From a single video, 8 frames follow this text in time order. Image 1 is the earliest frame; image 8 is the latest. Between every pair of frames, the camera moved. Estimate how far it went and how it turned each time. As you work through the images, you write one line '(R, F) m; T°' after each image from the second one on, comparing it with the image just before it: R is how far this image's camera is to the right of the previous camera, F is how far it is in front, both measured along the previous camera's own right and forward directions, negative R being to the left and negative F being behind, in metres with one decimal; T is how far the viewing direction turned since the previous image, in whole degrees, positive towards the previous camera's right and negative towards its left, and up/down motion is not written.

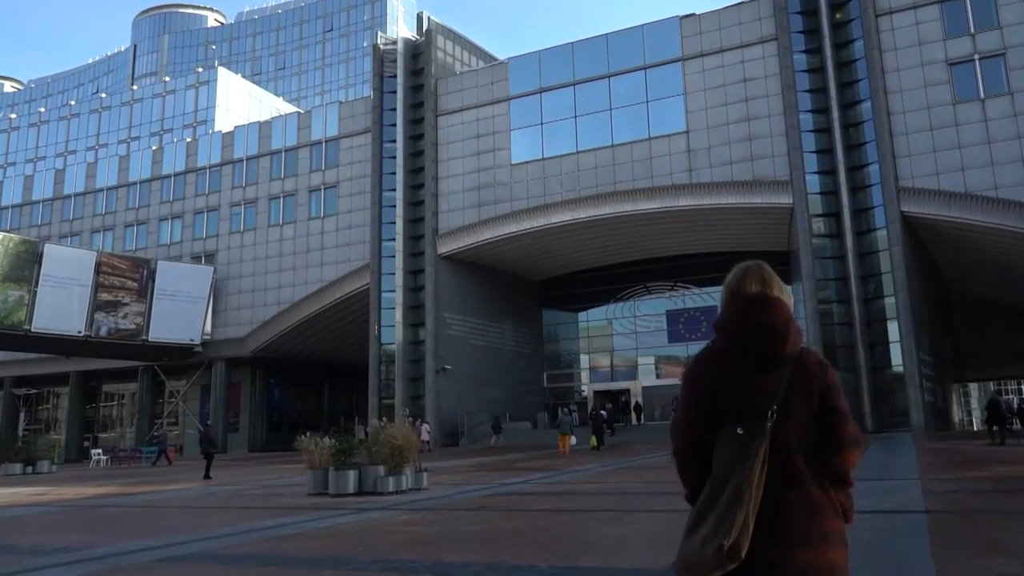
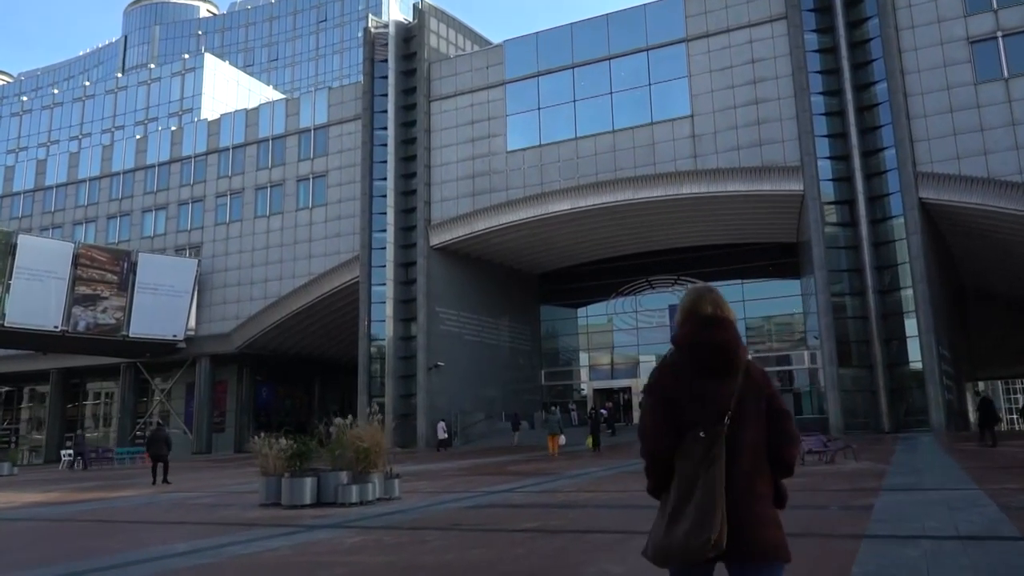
(+0.2, +1.7) m; 0°
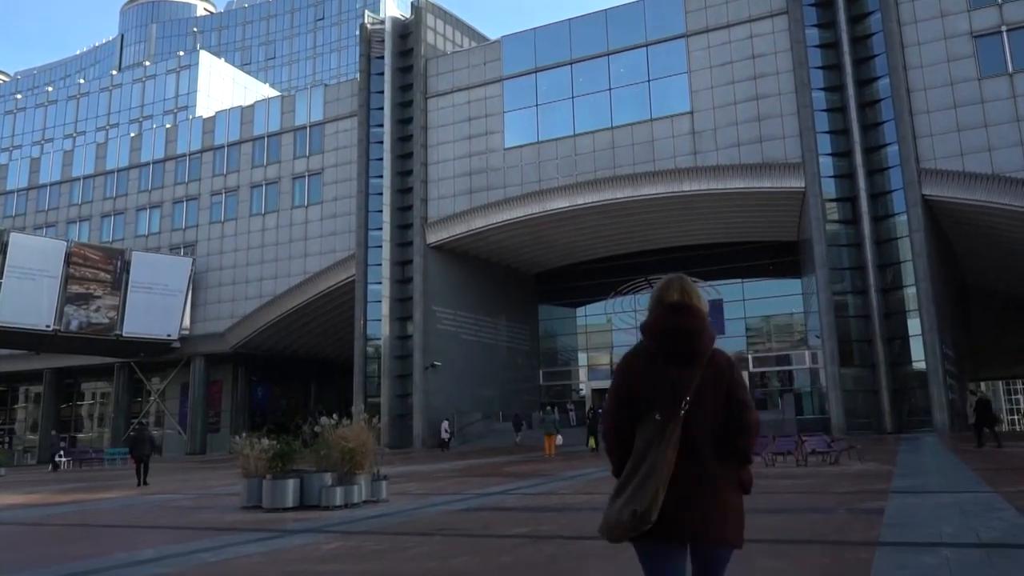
(+0.1, +0.4) m; 0°
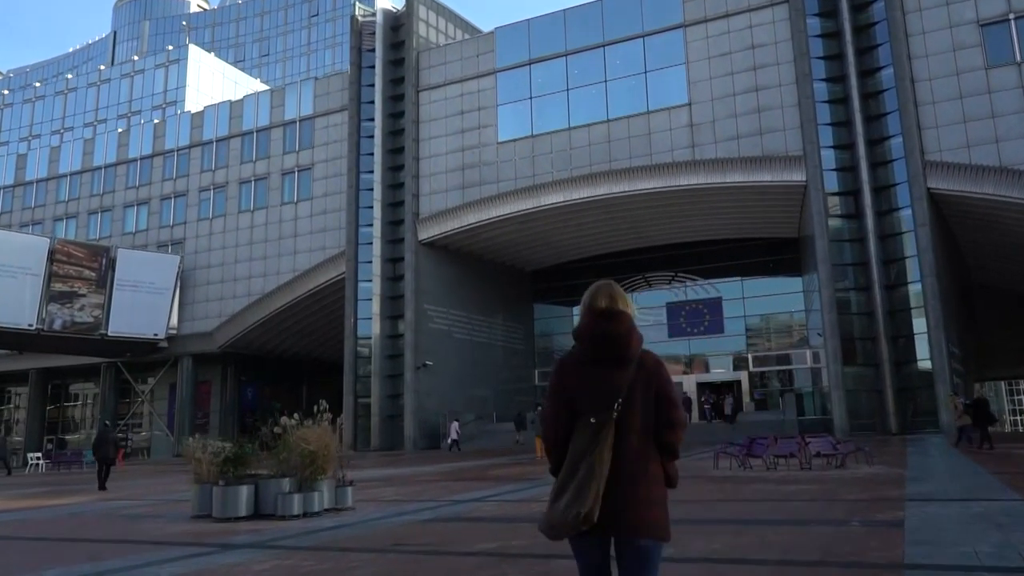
(+0.3, +0.9) m; 0°
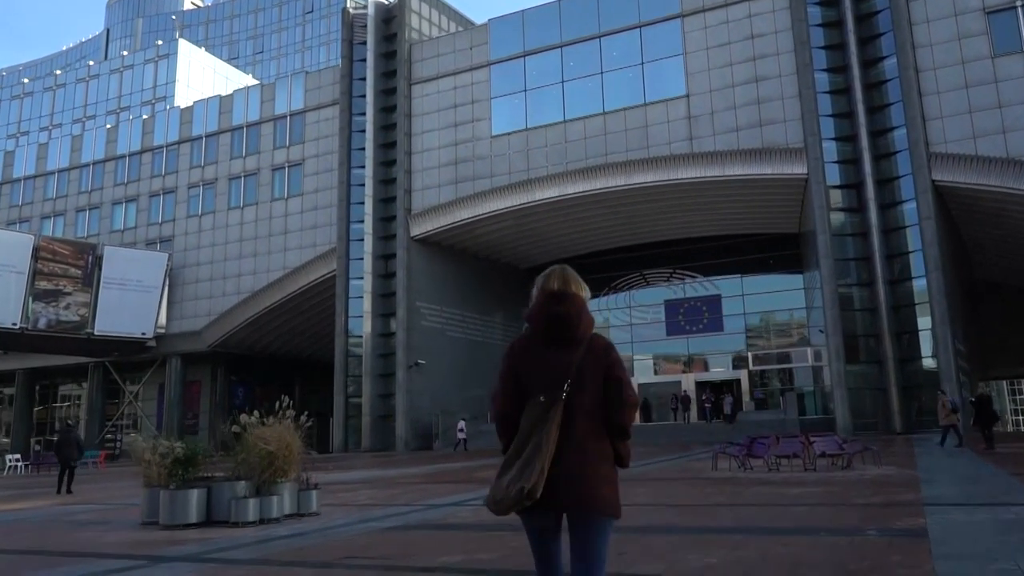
(+0.2, +0.8) m; 0°
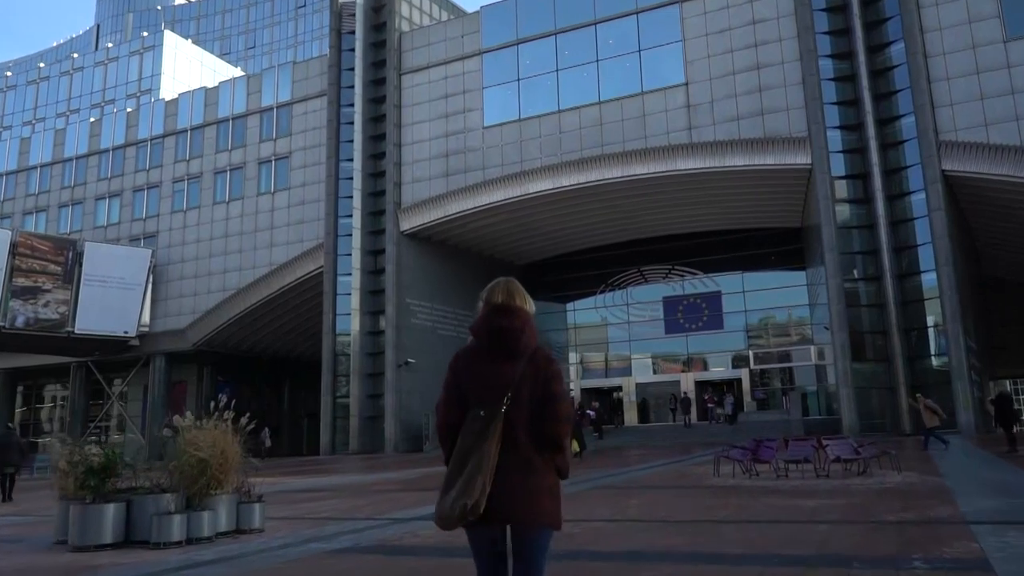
(+0.2, +1.2) m; 0°
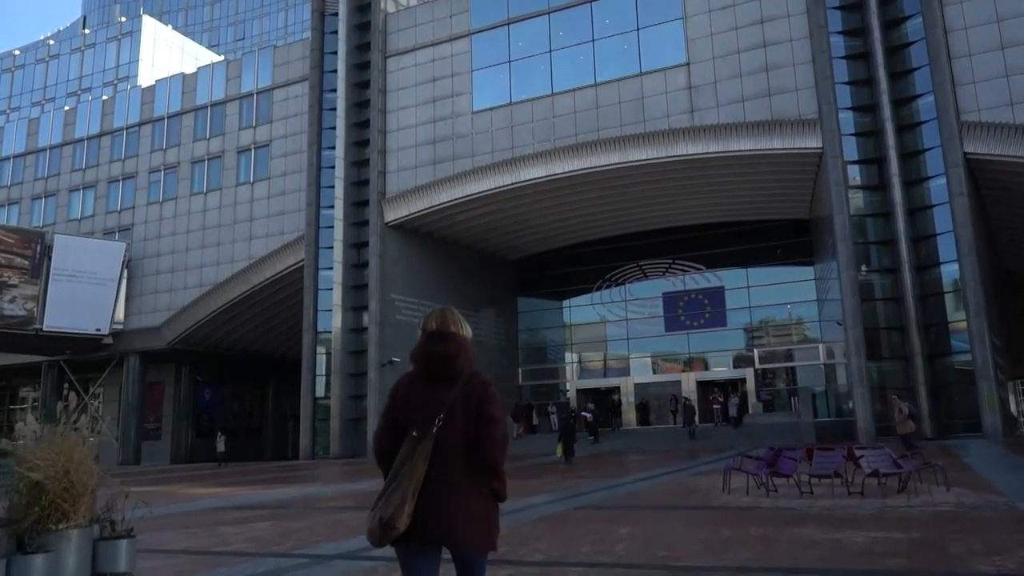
(+0.4, +1.9) m; 0°
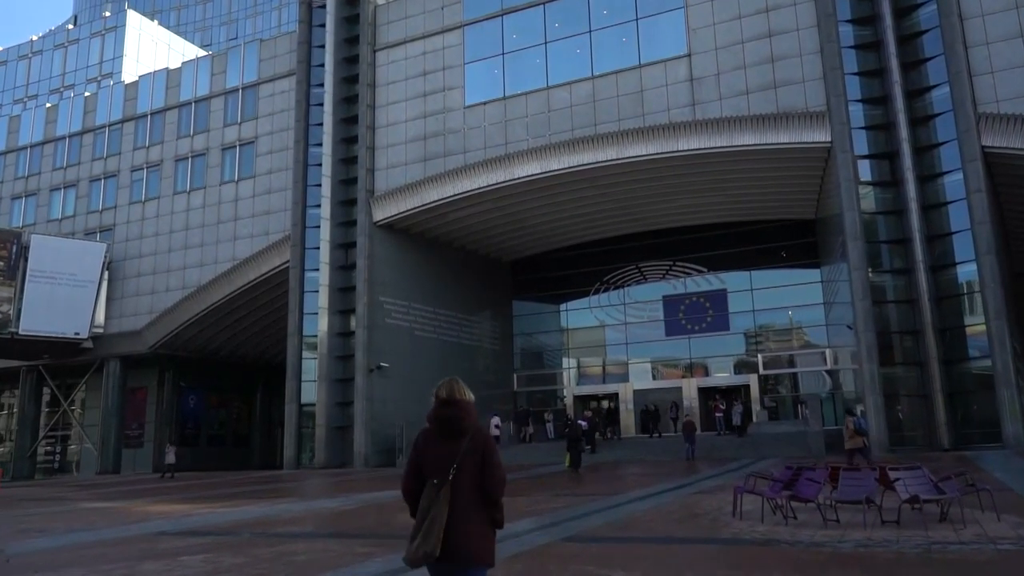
(+0.2, +1.3) m; 0°
